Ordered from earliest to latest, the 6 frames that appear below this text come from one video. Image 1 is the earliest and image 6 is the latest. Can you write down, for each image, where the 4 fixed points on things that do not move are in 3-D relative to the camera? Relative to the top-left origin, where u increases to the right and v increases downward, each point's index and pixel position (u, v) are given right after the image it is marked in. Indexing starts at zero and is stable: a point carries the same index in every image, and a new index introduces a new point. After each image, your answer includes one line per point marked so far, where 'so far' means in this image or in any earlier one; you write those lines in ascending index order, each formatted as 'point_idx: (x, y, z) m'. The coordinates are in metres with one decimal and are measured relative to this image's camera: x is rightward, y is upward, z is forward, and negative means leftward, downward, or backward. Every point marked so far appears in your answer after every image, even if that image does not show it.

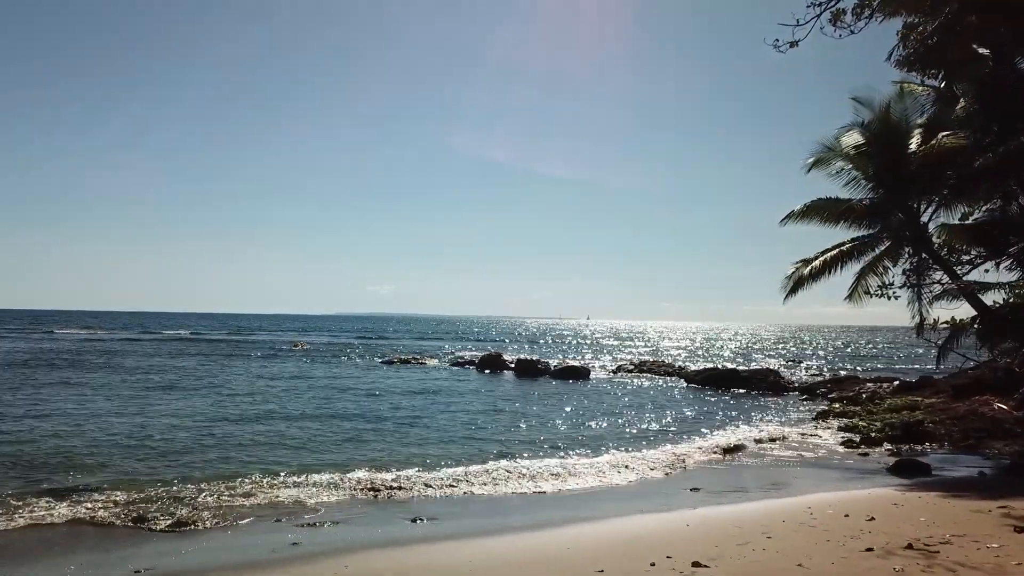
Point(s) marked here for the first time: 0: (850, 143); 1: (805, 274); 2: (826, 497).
0: (+10.5, +4.5, +17.9) m
1: (+9.1, +0.4, +18.1) m
2: (+5.8, -3.9, +10.7) m
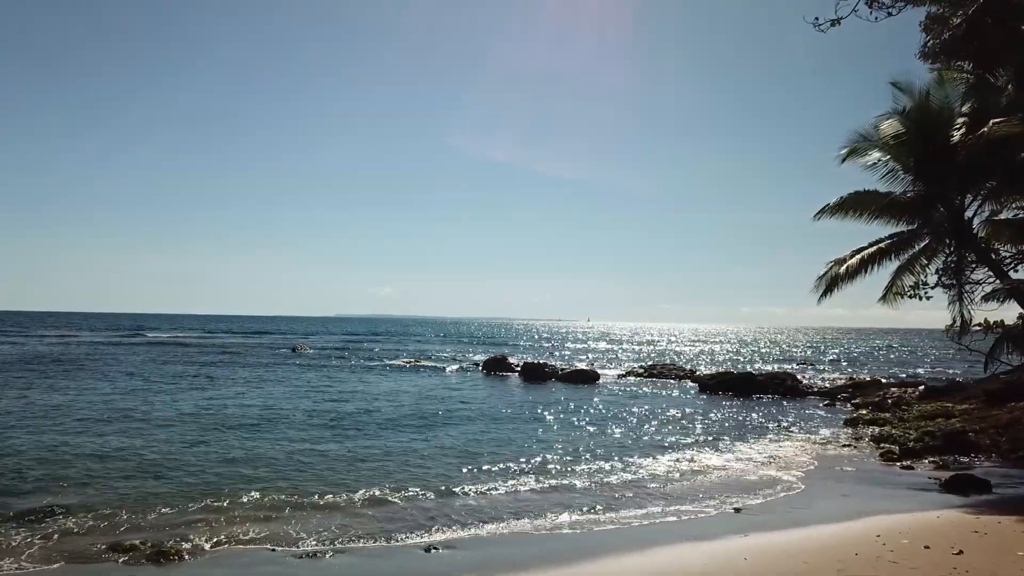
0: (+10.9, +4.5, +16.8) m
1: (+9.5, +0.4, +16.9) m
2: (+6.2, -3.8, +9.6) m
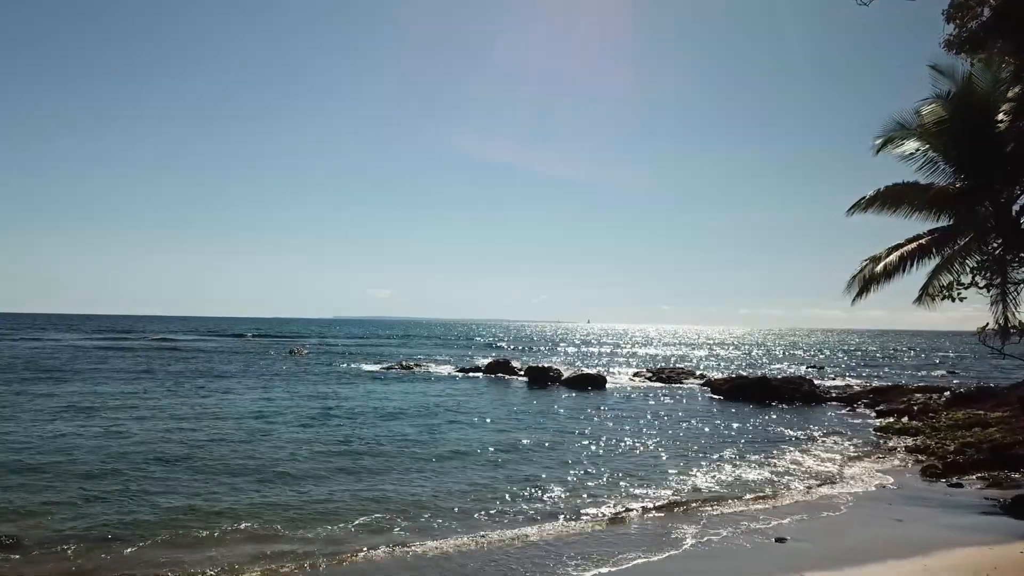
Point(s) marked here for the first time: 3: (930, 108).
0: (+11.1, +4.5, +15.5) m
1: (+9.7, +0.4, +15.6) m
2: (+6.4, -3.8, +8.3) m
3: (+11.2, +4.8, +15.5) m
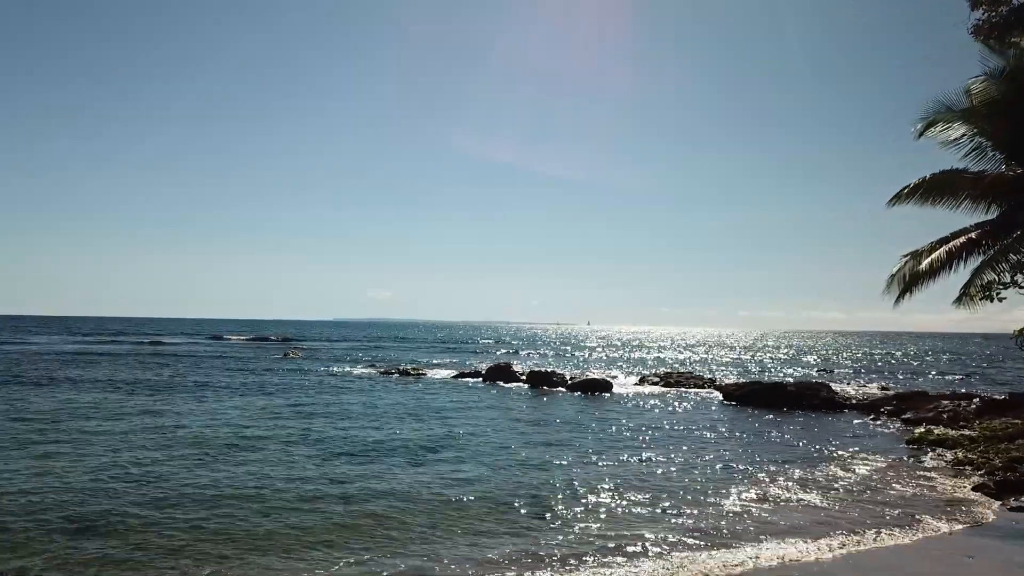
0: (+11.2, +4.5, +14.1) m
1: (+9.8, +0.4, +14.1) m
2: (+6.5, -3.8, +6.8) m
3: (+11.3, +4.8, +14.0) m
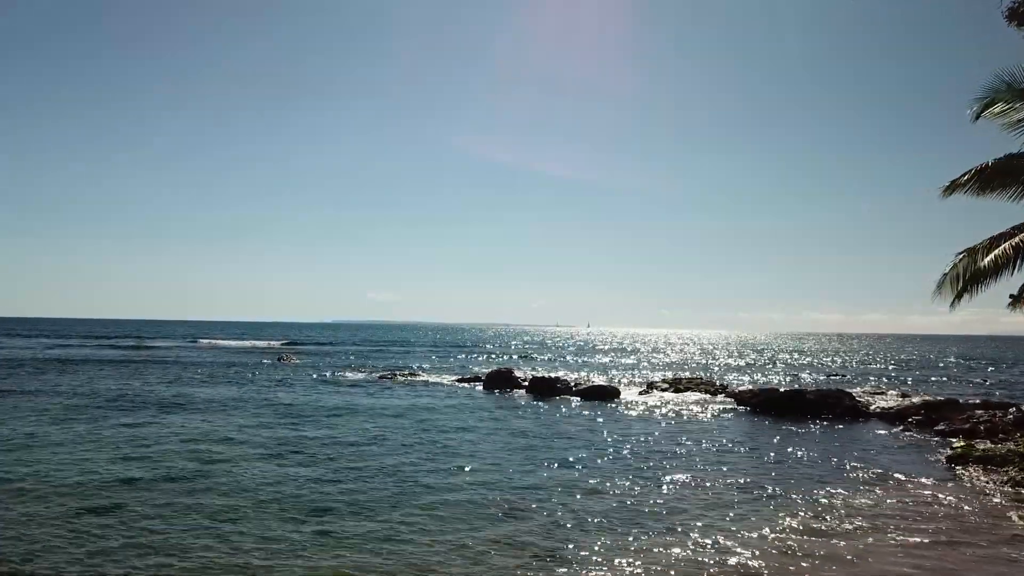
0: (+11.3, +4.5, +12.4) m
1: (+9.9, +0.4, +12.5) m
2: (+6.6, -3.8, +5.1) m
3: (+11.4, +4.8, +12.4) m
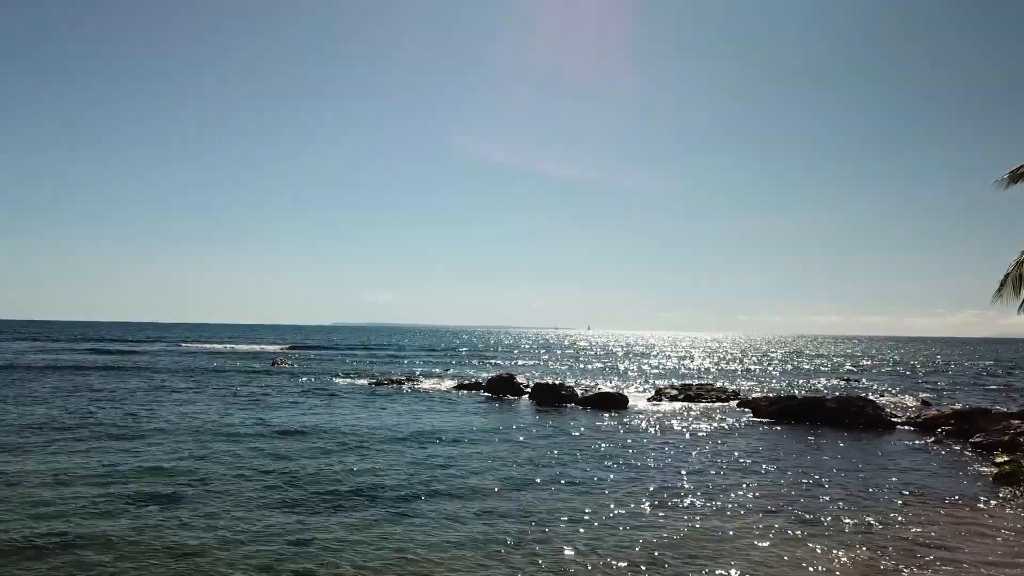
0: (+11.5, +4.4, +11.0) m
1: (+10.1, +0.3, +11.1) m
2: (+6.8, -3.9, +3.7) m
3: (+11.5, +4.7, +11.0) m
